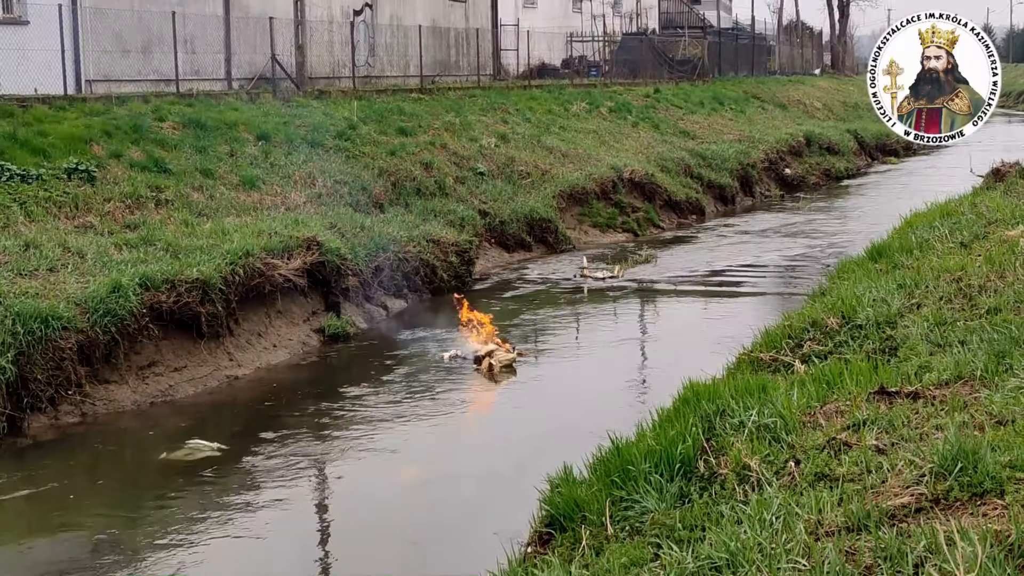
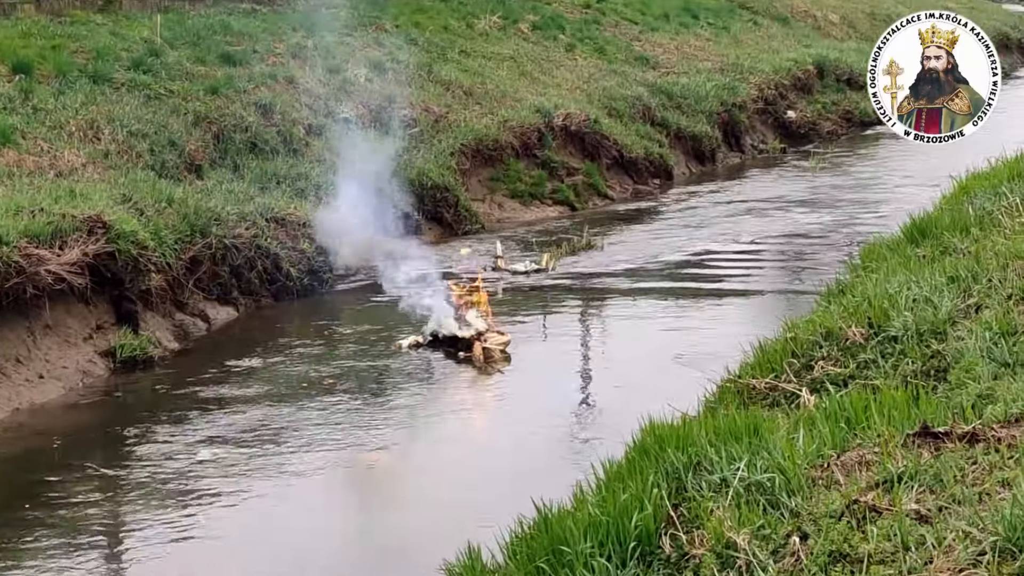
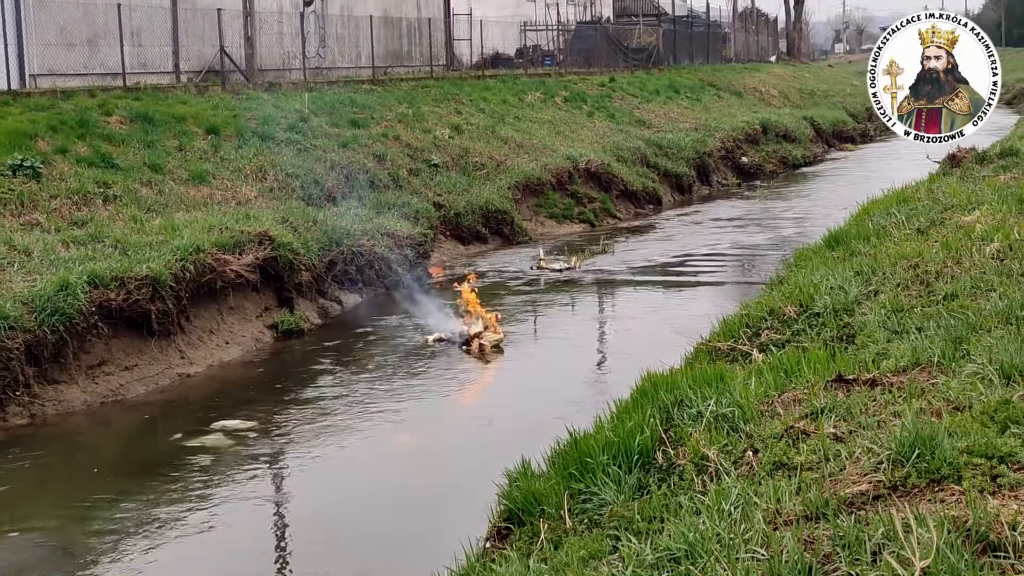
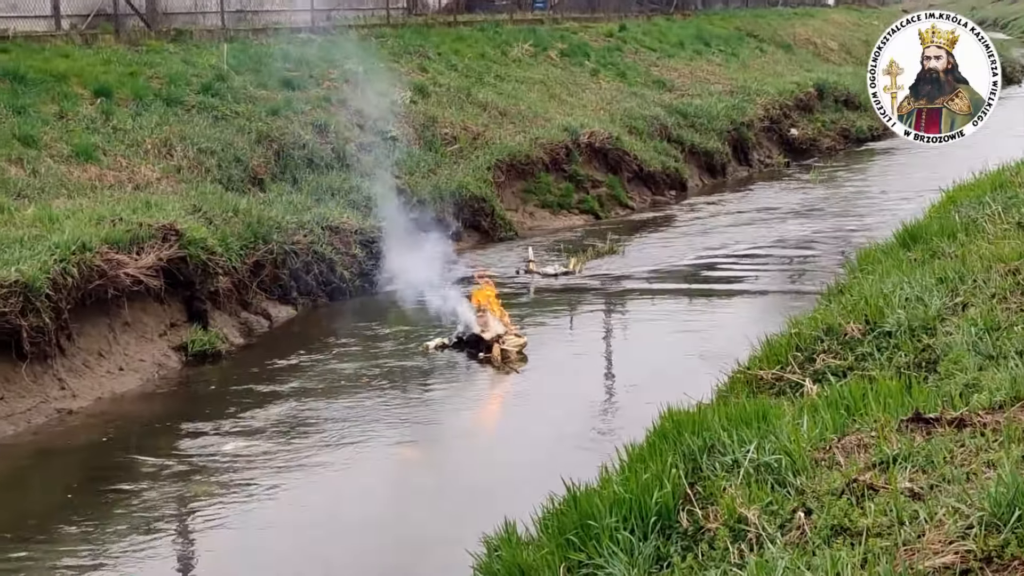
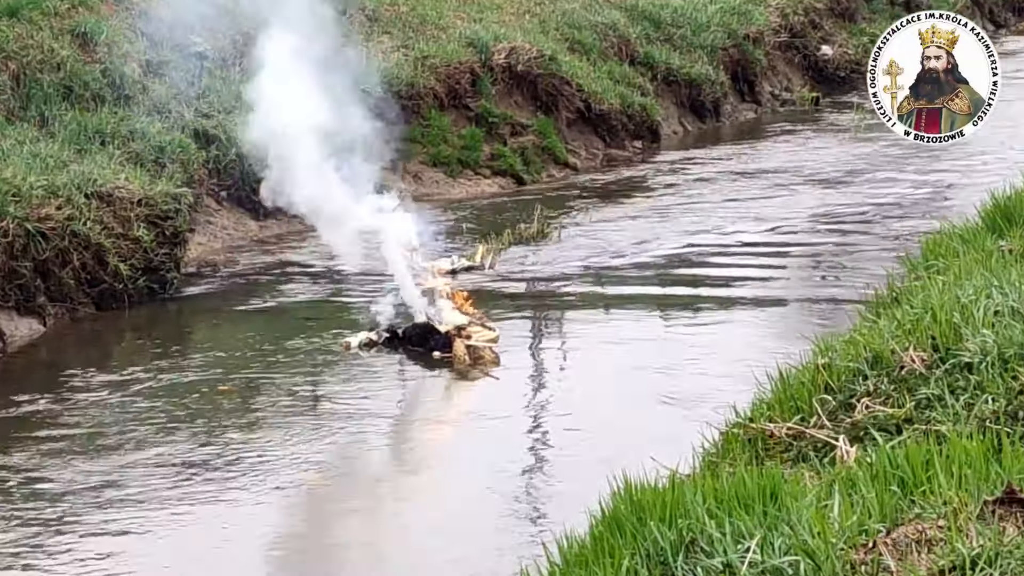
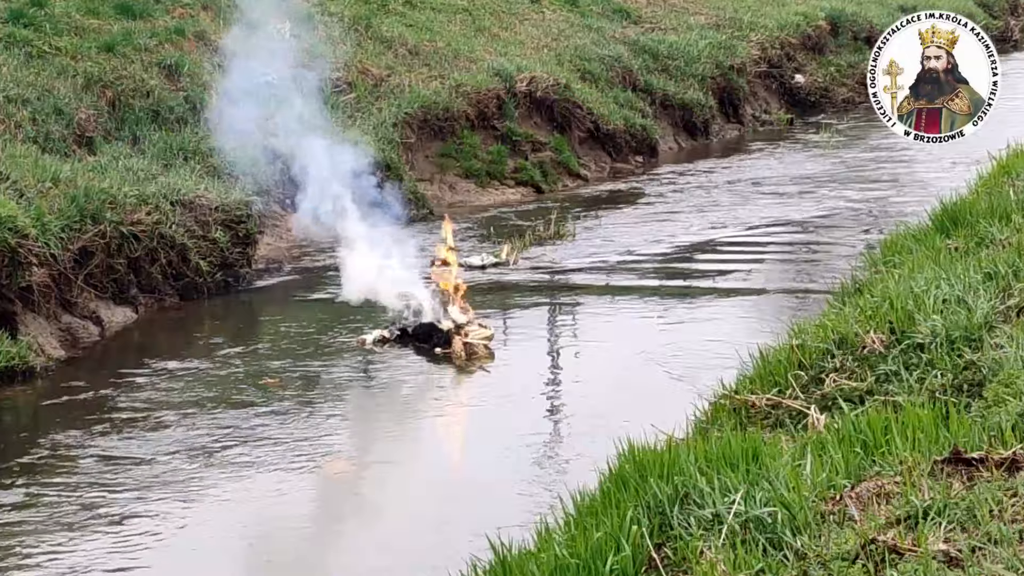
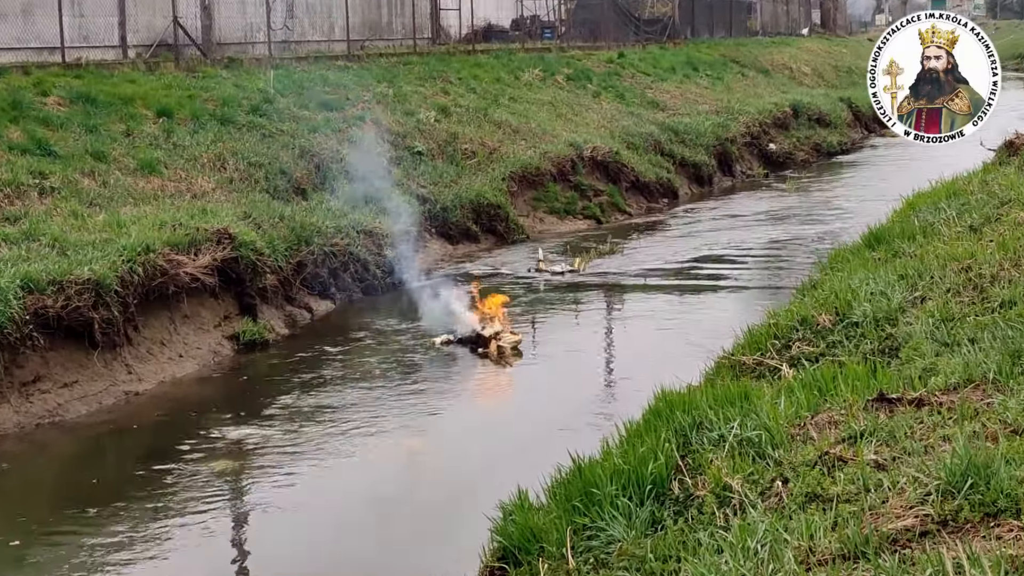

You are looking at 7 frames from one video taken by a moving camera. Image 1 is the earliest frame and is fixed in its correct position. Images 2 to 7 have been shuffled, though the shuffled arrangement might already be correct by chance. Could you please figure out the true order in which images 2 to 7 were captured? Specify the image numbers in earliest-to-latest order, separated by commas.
3, 7, 4, 2, 6, 5
